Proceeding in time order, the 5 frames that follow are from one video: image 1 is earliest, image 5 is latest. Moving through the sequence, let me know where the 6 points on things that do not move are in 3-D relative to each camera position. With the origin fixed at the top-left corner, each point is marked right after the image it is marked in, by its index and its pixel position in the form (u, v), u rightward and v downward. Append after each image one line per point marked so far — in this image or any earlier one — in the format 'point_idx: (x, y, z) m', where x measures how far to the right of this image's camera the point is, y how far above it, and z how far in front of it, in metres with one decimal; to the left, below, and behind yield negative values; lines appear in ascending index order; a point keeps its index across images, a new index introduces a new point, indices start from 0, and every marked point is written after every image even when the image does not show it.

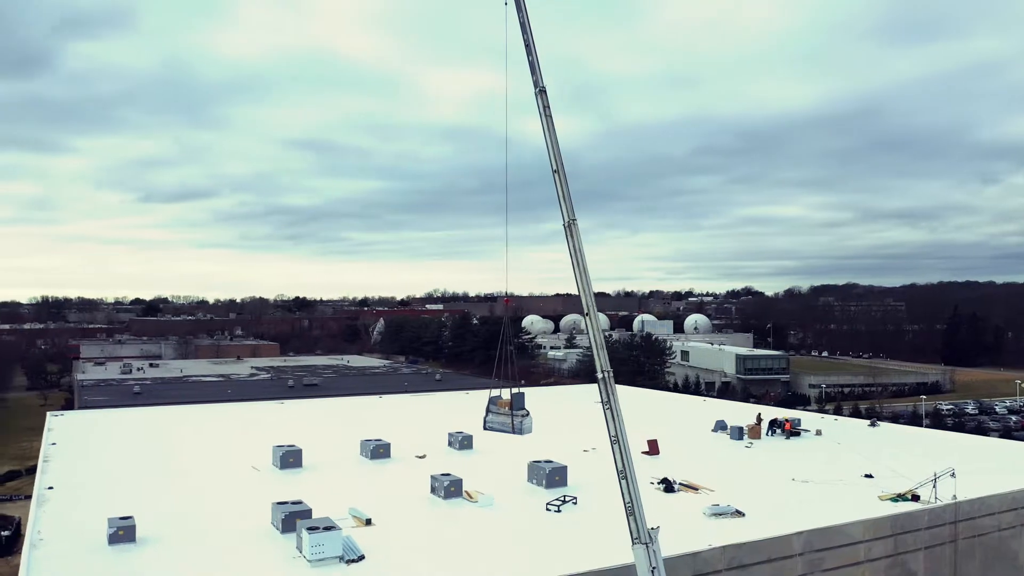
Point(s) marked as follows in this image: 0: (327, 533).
0: (-2.1, -2.7, +9.9) m
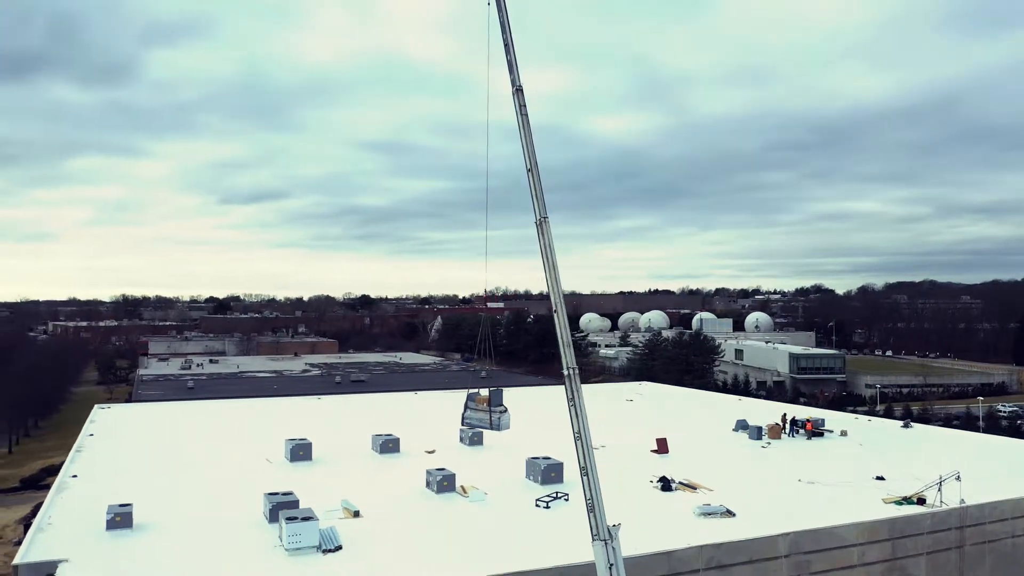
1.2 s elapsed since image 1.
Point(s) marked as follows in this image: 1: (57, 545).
0: (-2.4, -2.7, +10.2) m
1: (-5.3, -3.0, +10.4) m
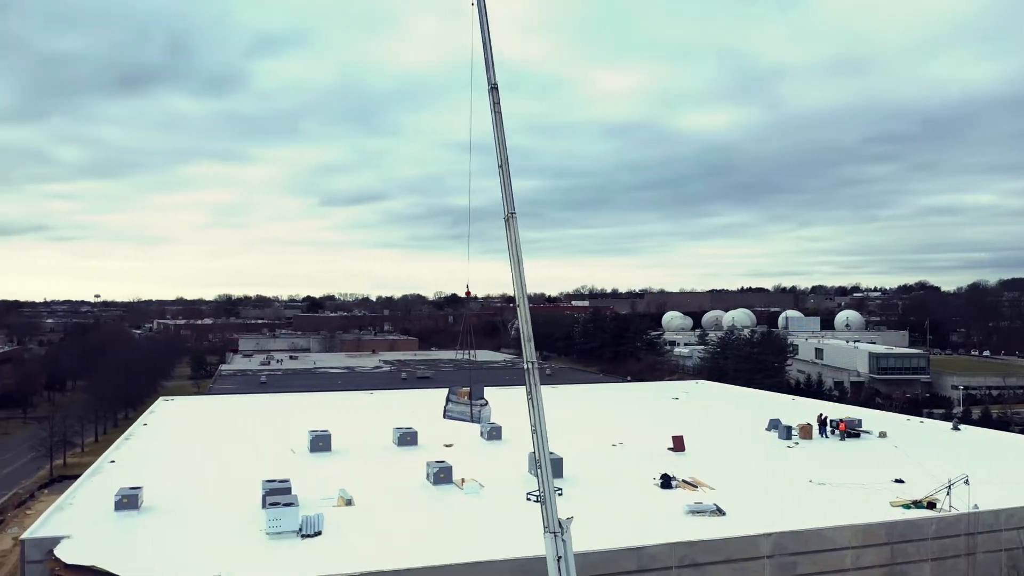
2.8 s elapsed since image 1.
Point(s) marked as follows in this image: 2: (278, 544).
0: (-2.8, -2.7, +10.7) m
1: (-5.6, -3.0, +11.2) m
2: (-2.8, -3.0, +10.4) m
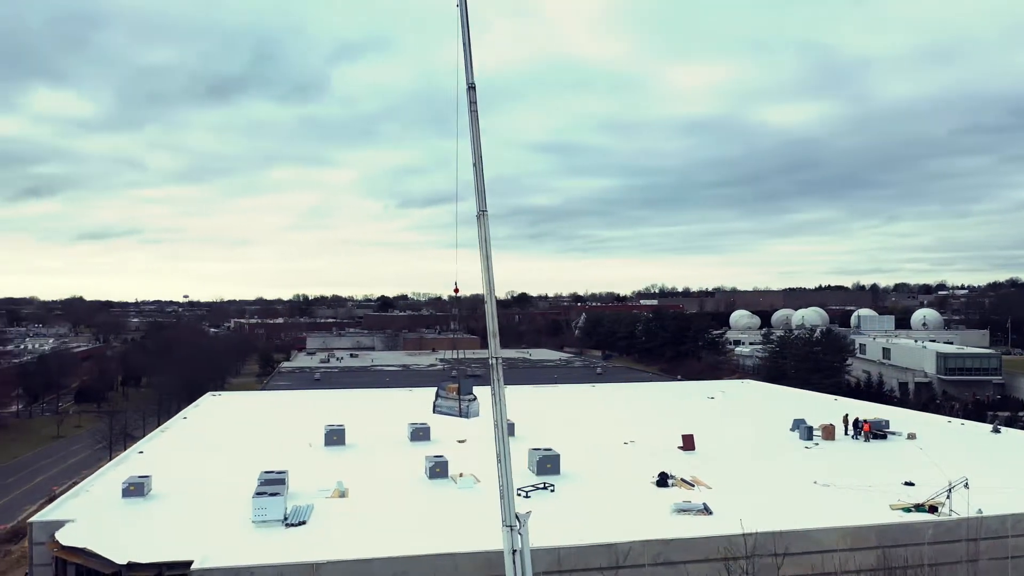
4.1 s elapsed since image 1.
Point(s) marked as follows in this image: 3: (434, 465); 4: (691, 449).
0: (-3.0, -2.7, +11.1) m
1: (-5.8, -3.0, +11.8) m
2: (-3.0, -3.0, +10.8) m
3: (-1.1, -2.8, +13.8) m
4: (+3.1, -2.7, +15.1) m
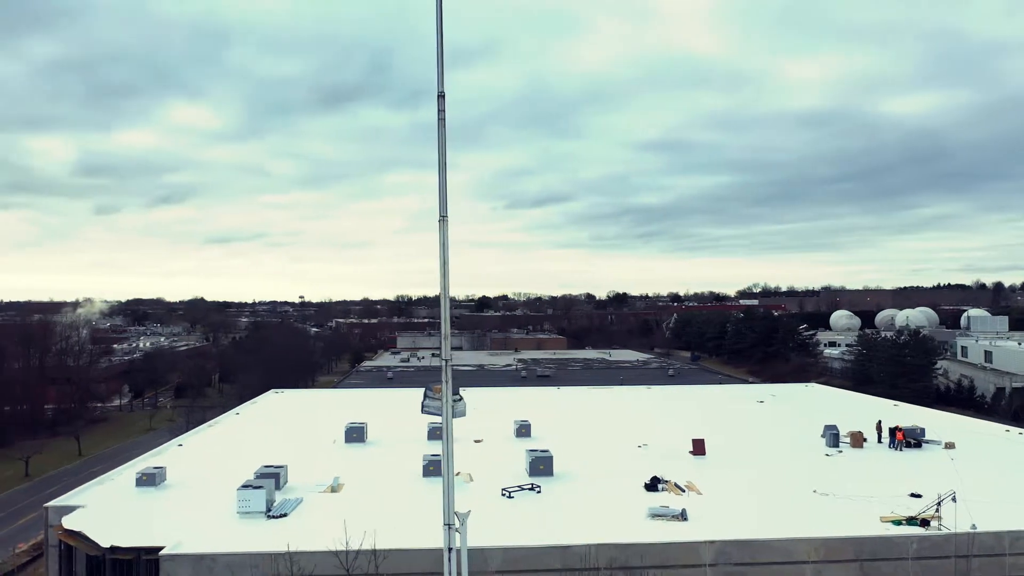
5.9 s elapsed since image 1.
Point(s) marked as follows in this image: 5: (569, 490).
0: (-3.3, -2.7, +11.7) m
1: (-6.0, -3.0, +12.8) m
2: (-3.4, -3.0, +11.4) m
3: (-1.1, -2.8, +14.1) m
4: (+3.3, -2.8, +14.7) m
5: (+1.0, -3.1, +13.4) m
